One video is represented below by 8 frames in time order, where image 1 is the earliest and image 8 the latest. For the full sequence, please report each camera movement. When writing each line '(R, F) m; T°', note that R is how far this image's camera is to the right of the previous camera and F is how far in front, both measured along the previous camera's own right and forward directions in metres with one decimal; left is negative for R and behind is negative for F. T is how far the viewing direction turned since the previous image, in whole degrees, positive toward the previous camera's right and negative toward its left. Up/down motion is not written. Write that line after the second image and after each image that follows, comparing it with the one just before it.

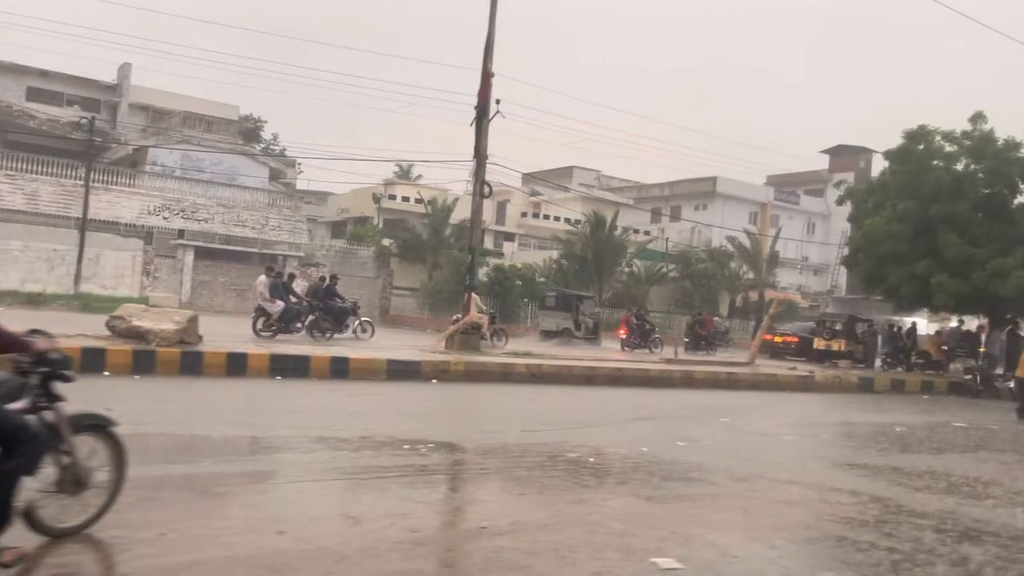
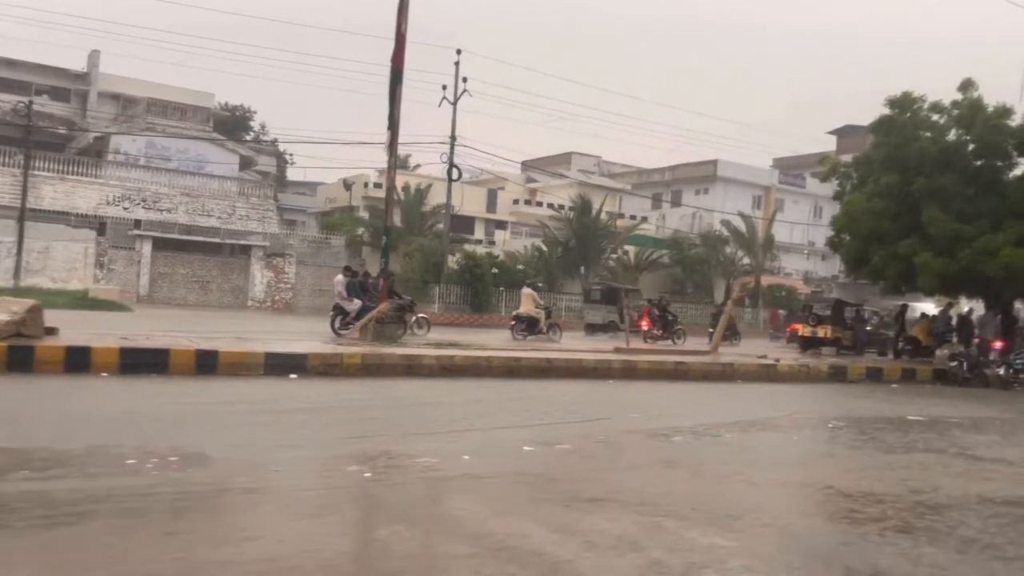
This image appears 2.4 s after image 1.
(+1.8, +1.5) m; -1°
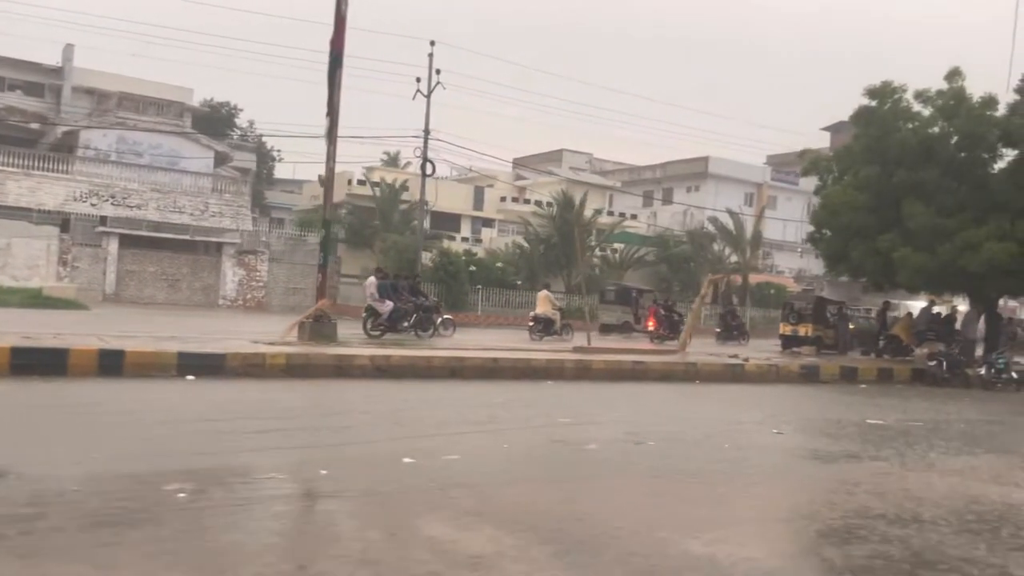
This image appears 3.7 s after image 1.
(+0.9, +0.8) m; 0°
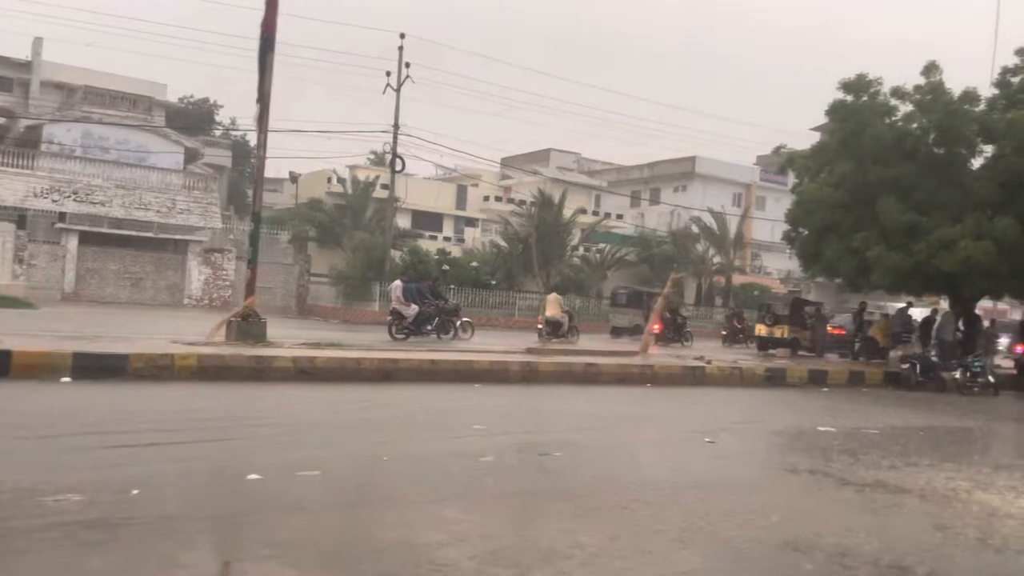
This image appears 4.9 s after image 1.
(+0.9, +0.8) m; 0°
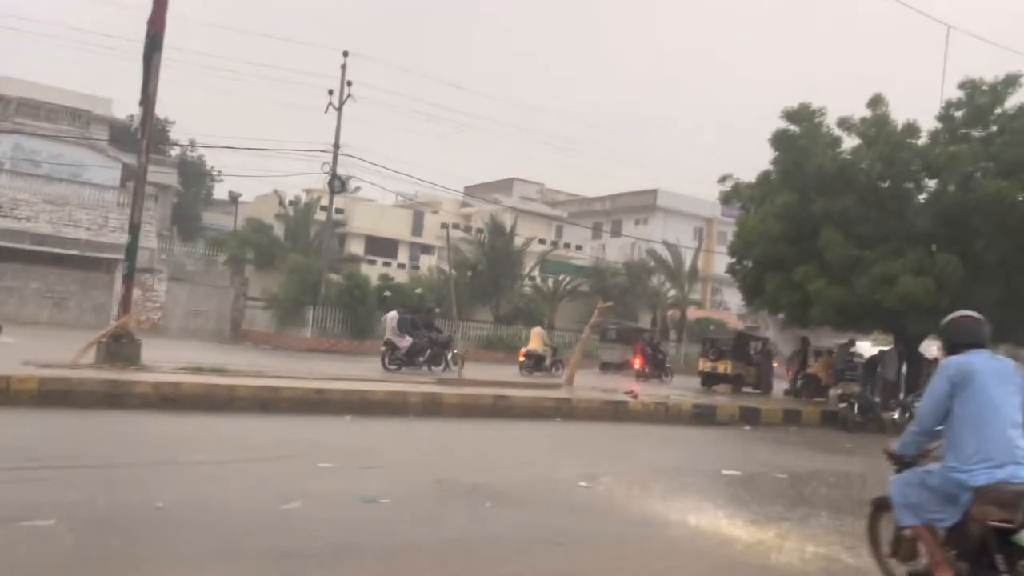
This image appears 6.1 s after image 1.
(+1.1, +1.0) m; +2°
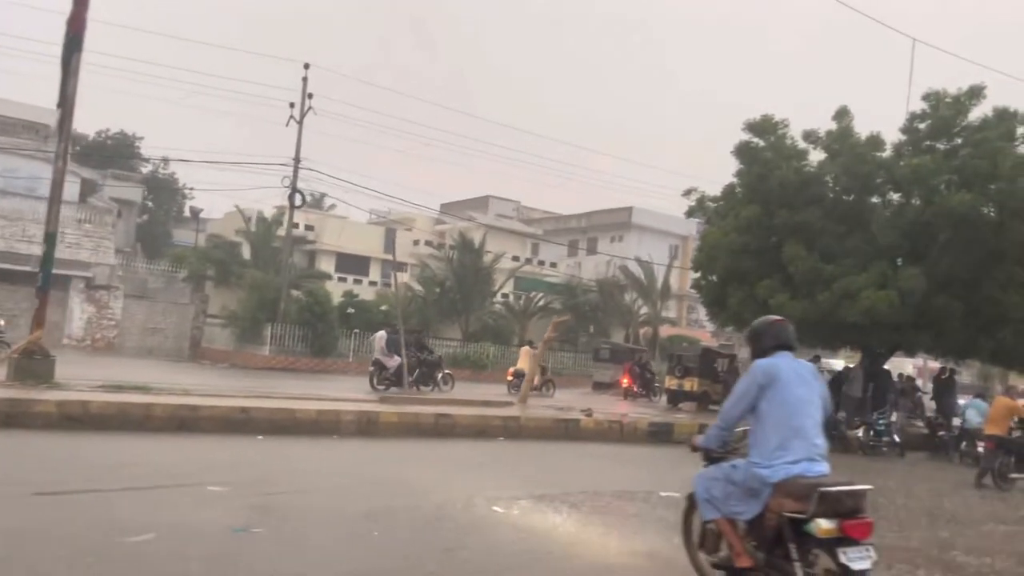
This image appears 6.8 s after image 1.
(+0.6, +0.6) m; +1°
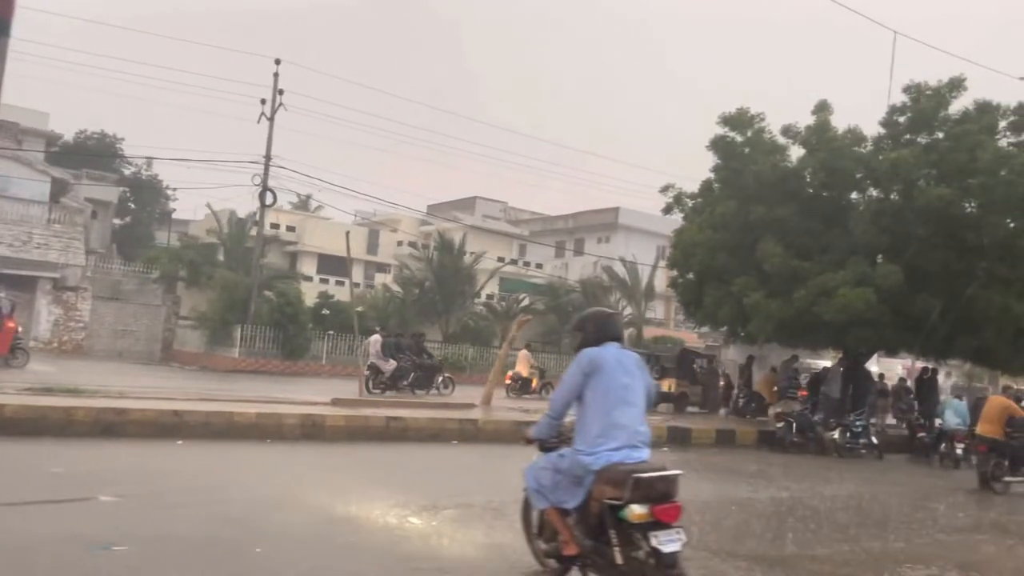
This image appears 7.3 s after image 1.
(+0.6, +0.6) m; 0°
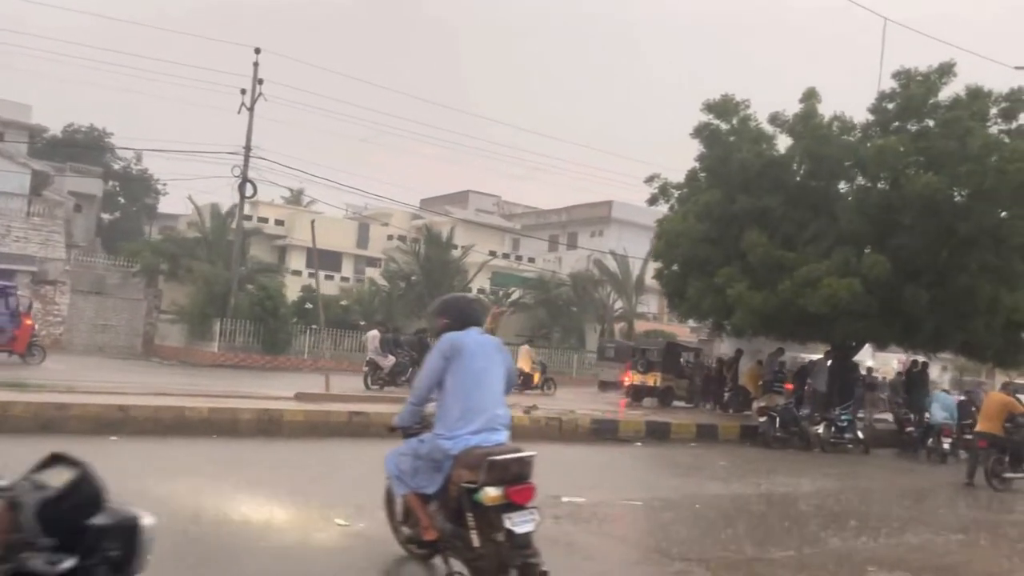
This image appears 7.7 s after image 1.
(+0.4, +0.5) m; 0°
